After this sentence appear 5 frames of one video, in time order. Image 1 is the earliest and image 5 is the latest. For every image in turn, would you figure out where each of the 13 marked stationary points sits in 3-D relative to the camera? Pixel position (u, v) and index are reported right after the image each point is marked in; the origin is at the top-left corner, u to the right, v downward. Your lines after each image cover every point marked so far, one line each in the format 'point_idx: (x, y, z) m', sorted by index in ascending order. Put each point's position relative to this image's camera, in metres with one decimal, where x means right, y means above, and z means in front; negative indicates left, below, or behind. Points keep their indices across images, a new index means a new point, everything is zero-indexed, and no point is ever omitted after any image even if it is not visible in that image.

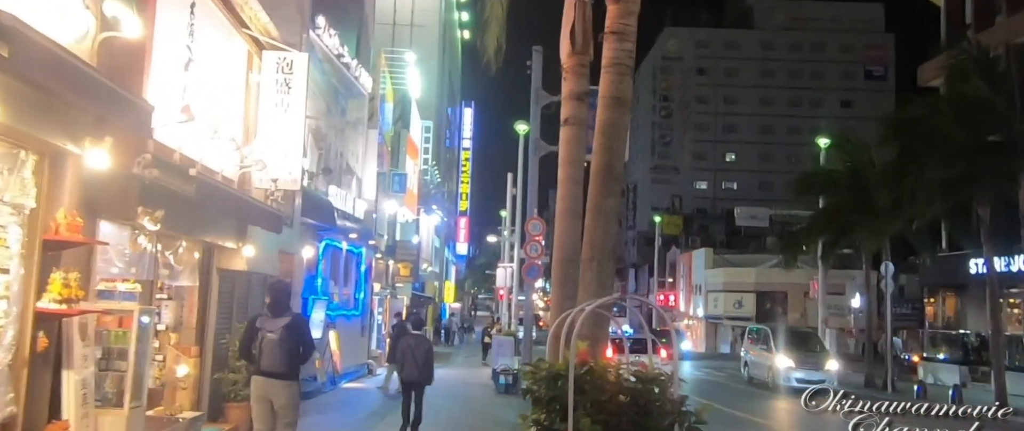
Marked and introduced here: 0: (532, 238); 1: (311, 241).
0: (+0.4, -0.5, +19.8) m
1: (-4.1, -0.5, +20.0) m
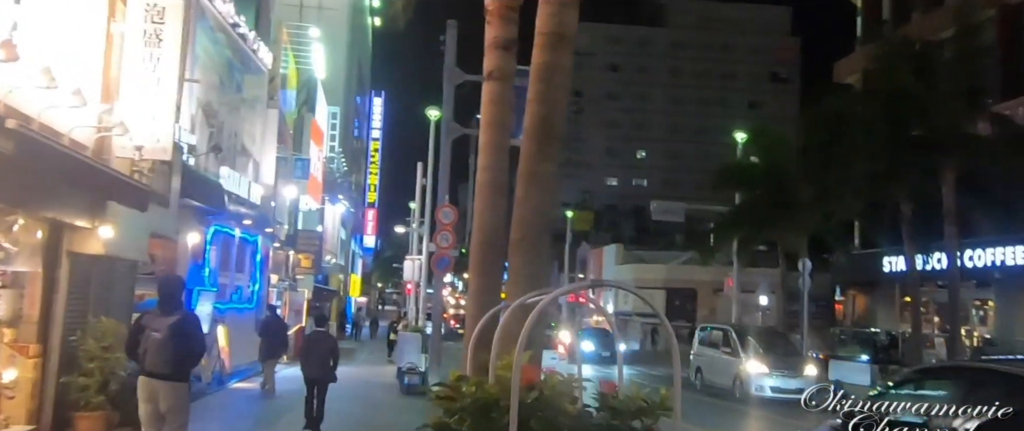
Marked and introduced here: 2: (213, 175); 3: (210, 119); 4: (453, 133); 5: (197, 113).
0: (-1.3, -0.2, +18.4) m
1: (-5.8, -0.2, +18.1) m
2: (-5.8, +0.8, +19.2) m
3: (-6.0, +1.9, +19.6) m
4: (-1.1, +1.6, +18.7) m
5: (-5.9, +1.9, +18.3) m
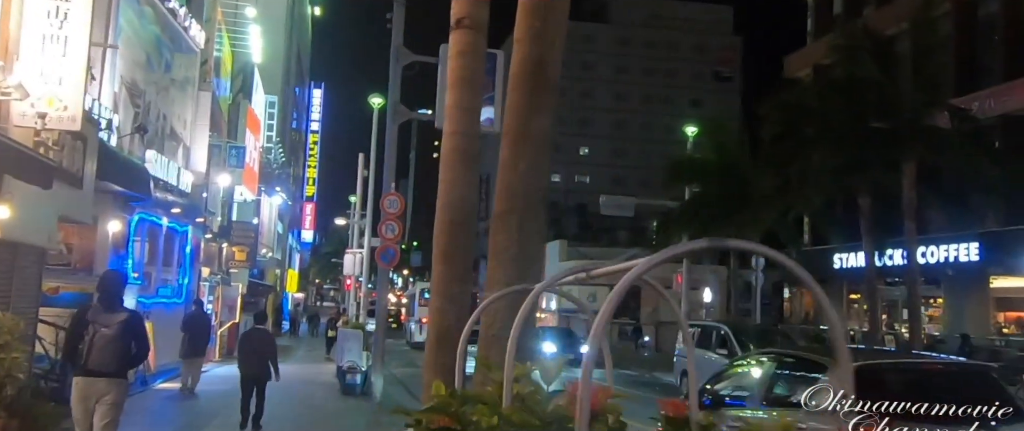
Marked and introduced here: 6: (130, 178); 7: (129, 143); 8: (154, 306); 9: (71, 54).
0: (-2.2, 0.0, +17.3) m
1: (-6.7, 0.0, +16.7) m
2: (-6.8, +1.0, +17.8) m
3: (-7.0, +2.1, +18.2) m
4: (-2.0, +1.8, +17.6) m
5: (-6.8, +2.1, +16.9) m
6: (-6.1, +0.6, +15.5) m
7: (-6.8, +1.3, +17.4) m
8: (-6.9, -1.8, +19.0) m
9: (-4.5, +1.6, +10.1) m
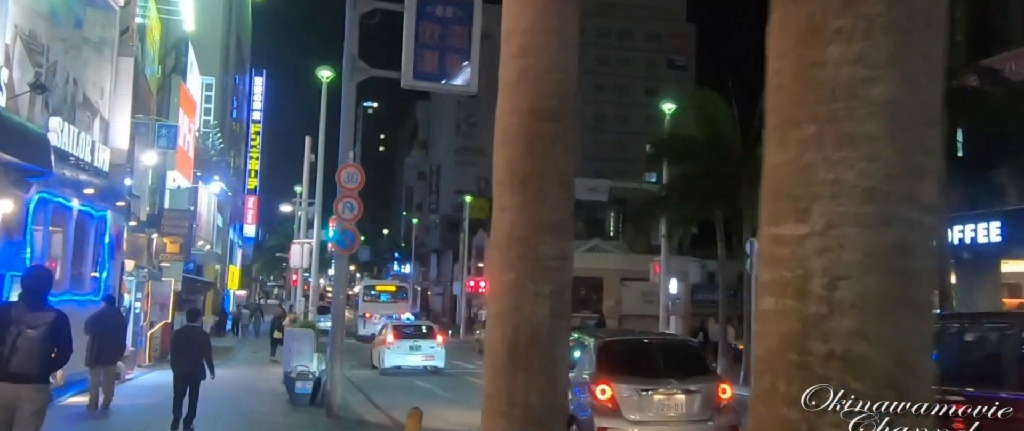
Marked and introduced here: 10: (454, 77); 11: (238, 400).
0: (-2.5, +0.3, +14.4) m
1: (-6.9, +0.3, +13.6) m
2: (-7.1, +1.3, +14.6) m
3: (-7.3, +2.4, +15.0) m
4: (-2.3, +2.1, +14.7) m
5: (-7.0, +2.4, +13.8) m
6: (-6.2, +0.9, +12.5) m
7: (-7.1, +1.6, +14.3) m
8: (-7.3, -1.5, +15.9) m
9: (-4.4, +1.9, +7.2) m
10: (-0.9, +2.1, +14.5) m
11: (-4.9, -3.4, +17.7) m
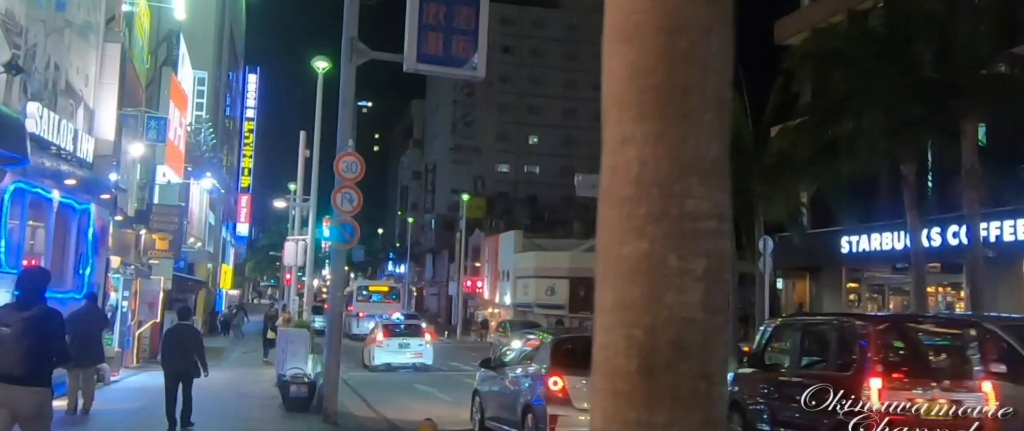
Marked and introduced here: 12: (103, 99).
0: (-2.3, +0.4, +13.5) m
1: (-6.8, +0.4, +12.6) m
2: (-6.9, +1.5, +13.7) m
3: (-7.2, +2.6, +14.1) m
4: (-2.2, +2.2, +13.8) m
5: (-6.9, +2.5, +12.8) m
6: (-6.1, +1.0, +11.5) m
7: (-6.9, +1.7, +13.3) m
8: (-7.2, -1.3, +15.0) m
9: (-4.2, +2.0, +6.2) m
10: (-0.7, +2.2, +13.6) m
11: (-4.8, -3.2, +16.7) m
12: (-8.0, +2.3, +19.2) m
